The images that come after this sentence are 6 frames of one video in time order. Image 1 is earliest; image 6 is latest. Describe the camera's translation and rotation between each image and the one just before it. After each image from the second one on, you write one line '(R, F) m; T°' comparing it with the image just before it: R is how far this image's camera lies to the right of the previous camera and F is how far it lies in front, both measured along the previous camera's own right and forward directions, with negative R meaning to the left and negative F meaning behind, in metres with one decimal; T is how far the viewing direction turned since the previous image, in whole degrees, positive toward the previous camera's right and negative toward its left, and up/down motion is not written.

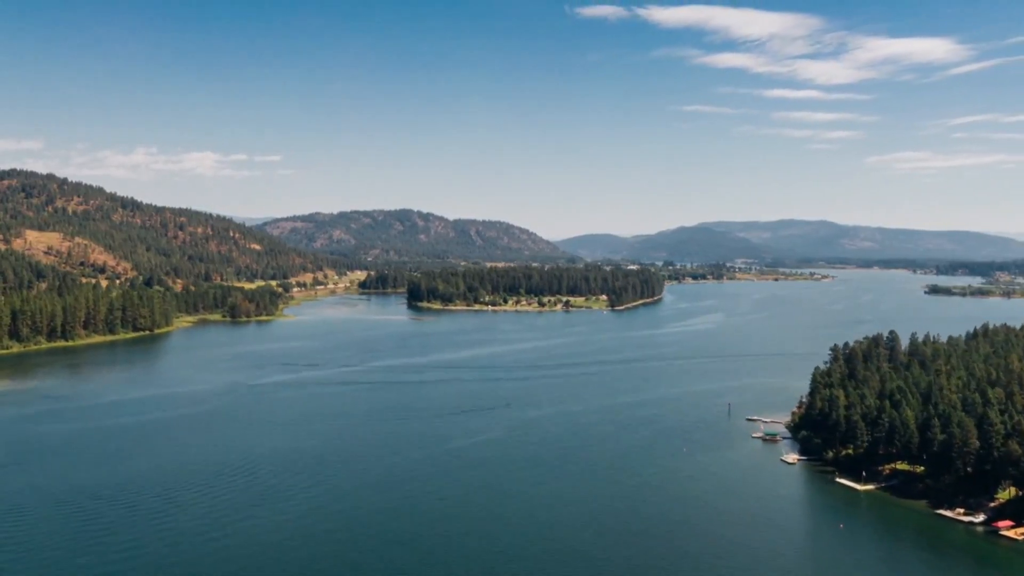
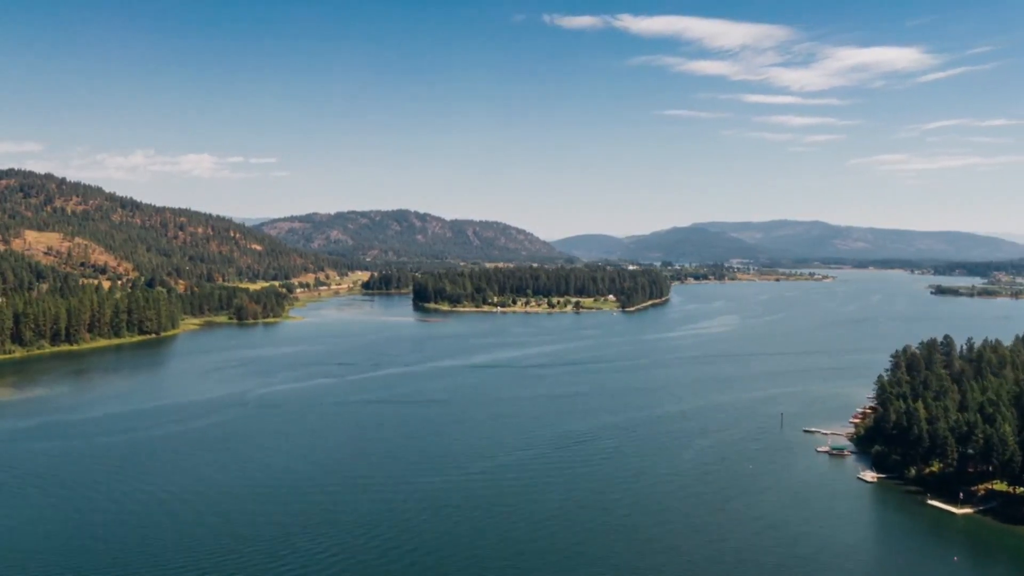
(-1.0, +1.3) m; 0°
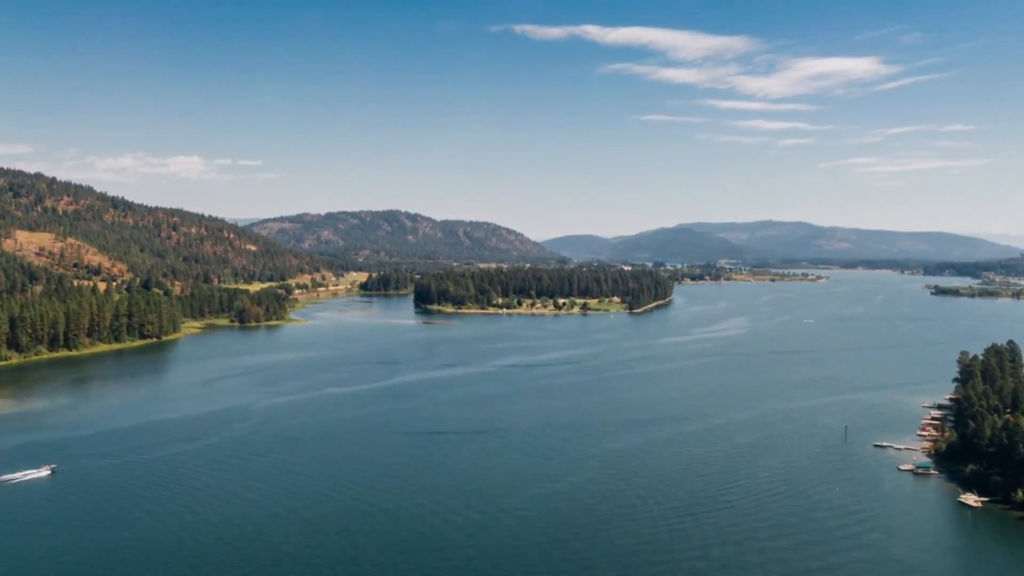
(-1.2, +1.5) m; +1°
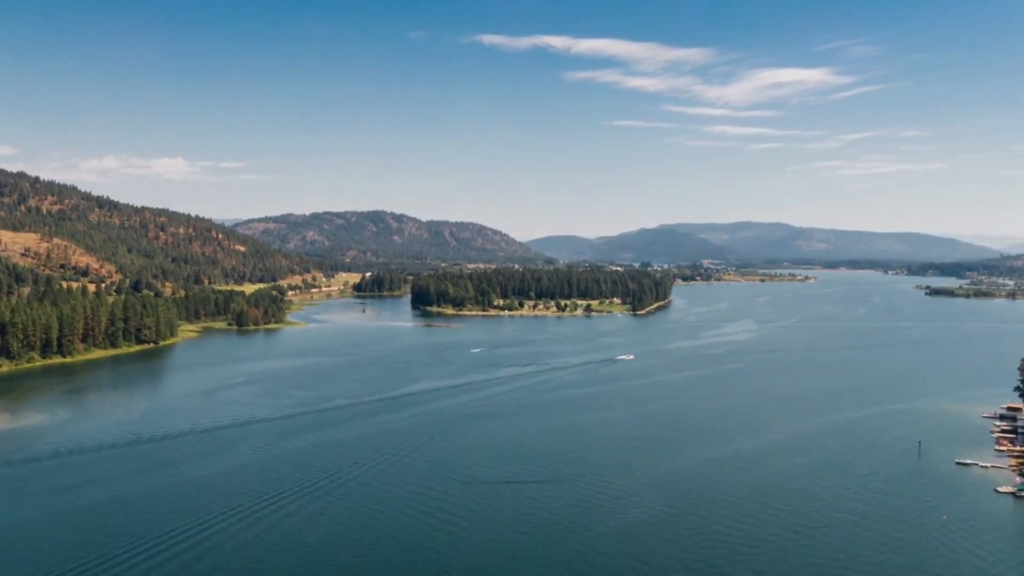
(-1.2, +1.6) m; +1°
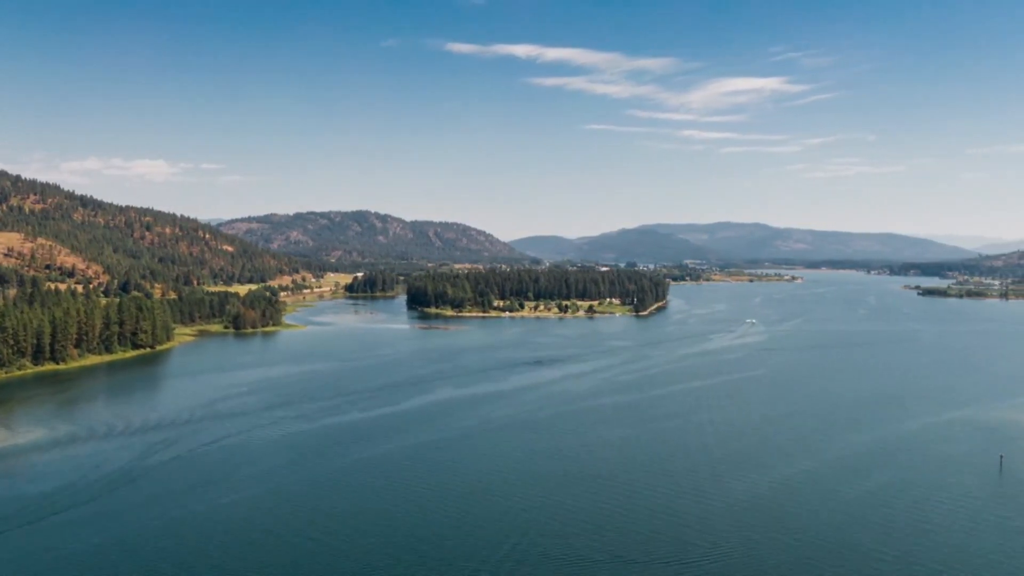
(-1.2, +1.5) m; +1°
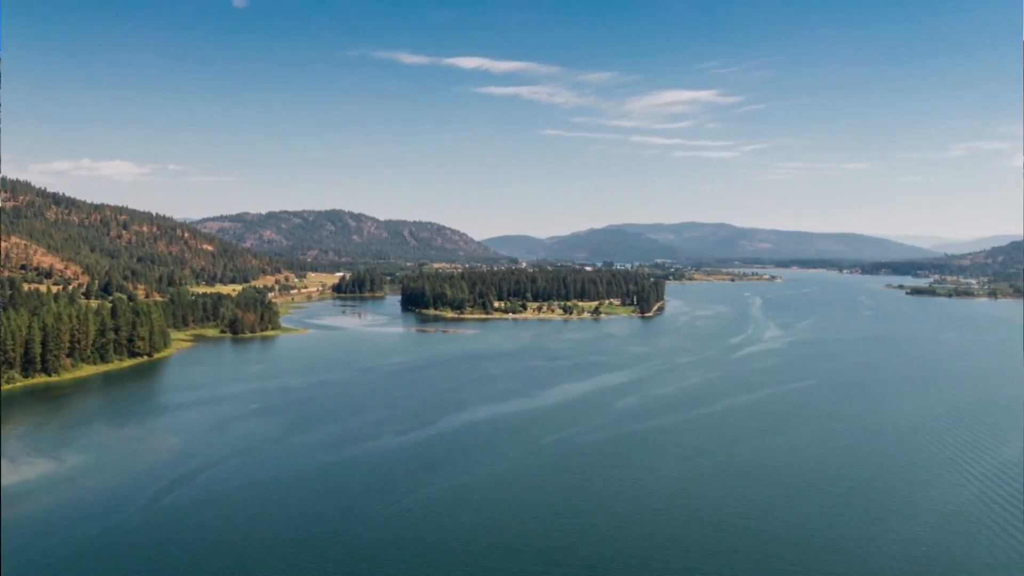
(-2.0, +2.5) m; +2°
